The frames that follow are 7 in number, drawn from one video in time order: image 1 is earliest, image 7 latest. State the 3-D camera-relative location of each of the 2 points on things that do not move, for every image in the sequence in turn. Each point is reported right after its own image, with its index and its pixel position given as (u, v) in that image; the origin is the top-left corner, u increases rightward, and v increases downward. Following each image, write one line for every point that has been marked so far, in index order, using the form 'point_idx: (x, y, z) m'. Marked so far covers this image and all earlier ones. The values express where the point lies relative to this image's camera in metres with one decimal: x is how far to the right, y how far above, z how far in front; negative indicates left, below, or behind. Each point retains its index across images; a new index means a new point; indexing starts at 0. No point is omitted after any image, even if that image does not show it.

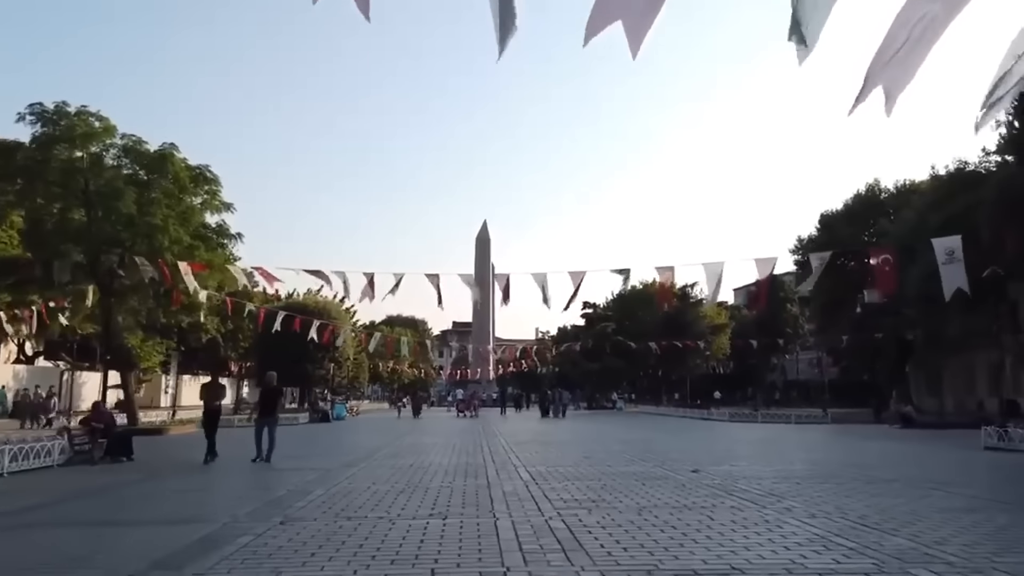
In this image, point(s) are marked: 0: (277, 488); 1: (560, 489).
0: (-2.8, -2.4, +11.2) m
1: (+0.5, -2.3, +10.9) m
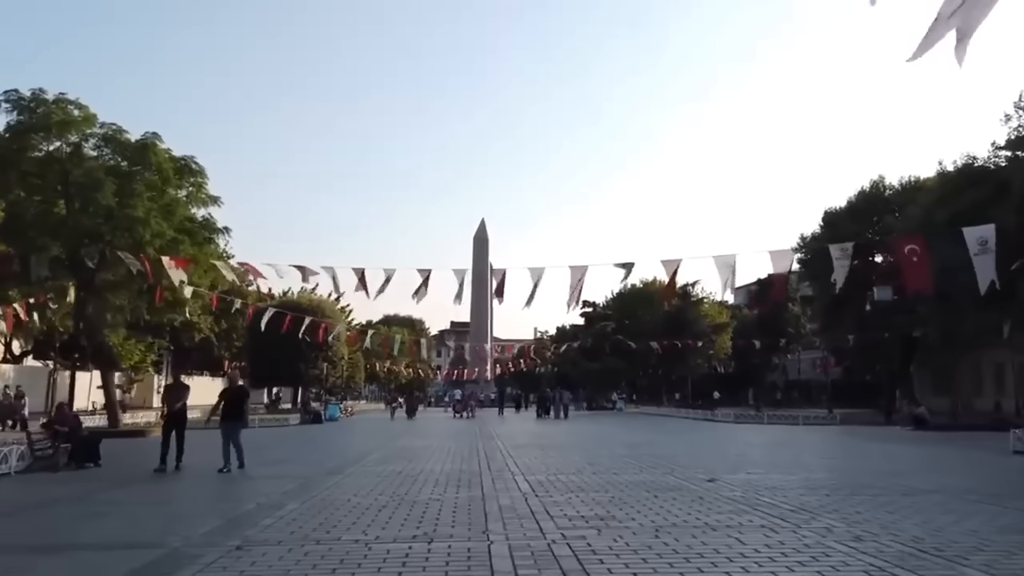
0: (-2.8, -2.3, +10.0) m
1: (+0.5, -2.2, +9.7) m
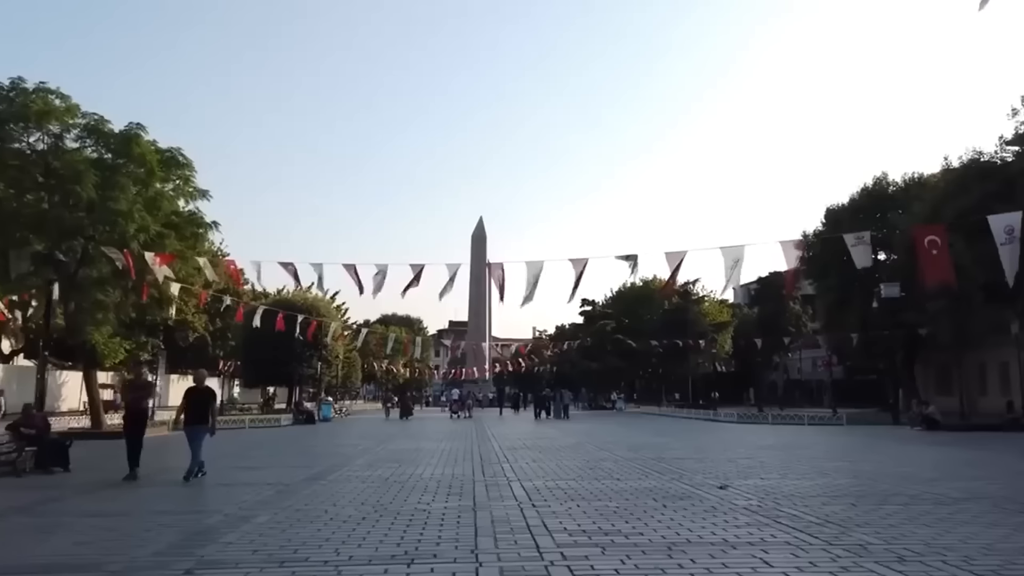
0: (-2.9, -2.2, +9.0) m
1: (+0.5, -2.1, +8.8) m
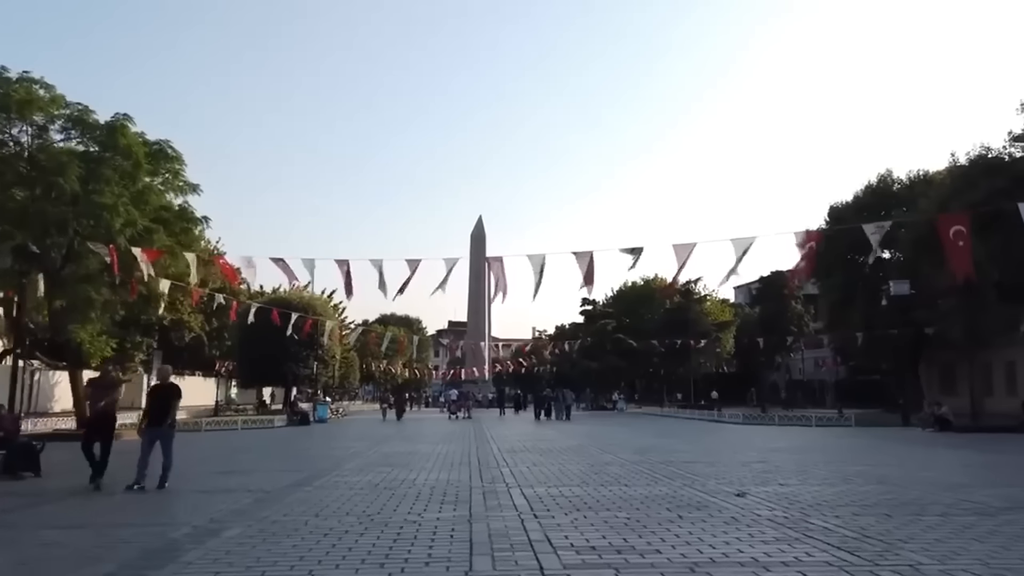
0: (-2.9, -2.1, +8.2) m
1: (+0.5, -2.0, +7.9) m
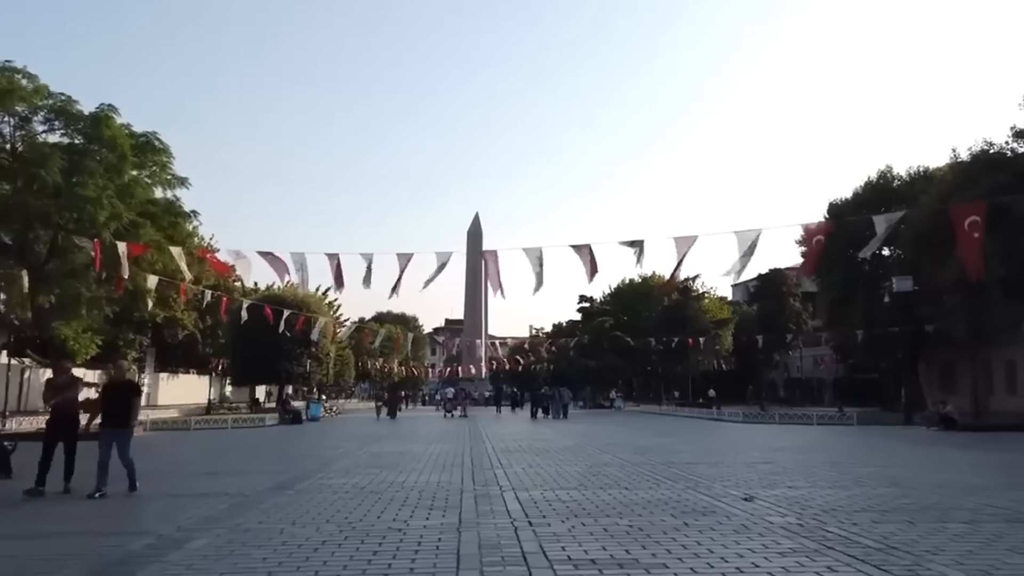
0: (-3.0, -2.0, +7.5) m
1: (+0.4, -1.9, +7.2) m
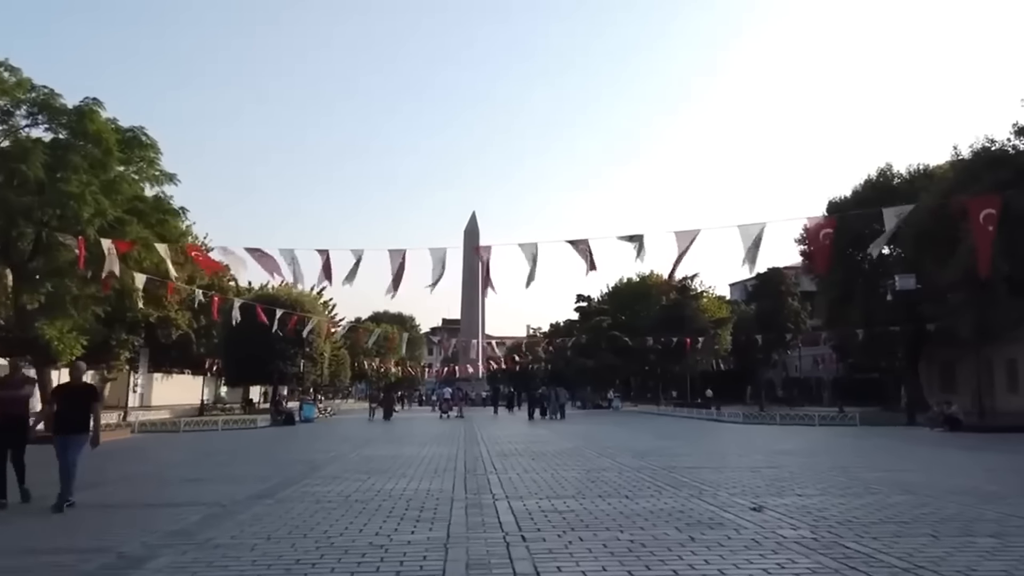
0: (-3.0, -1.9, +6.9) m
1: (+0.3, -1.9, +6.6) m
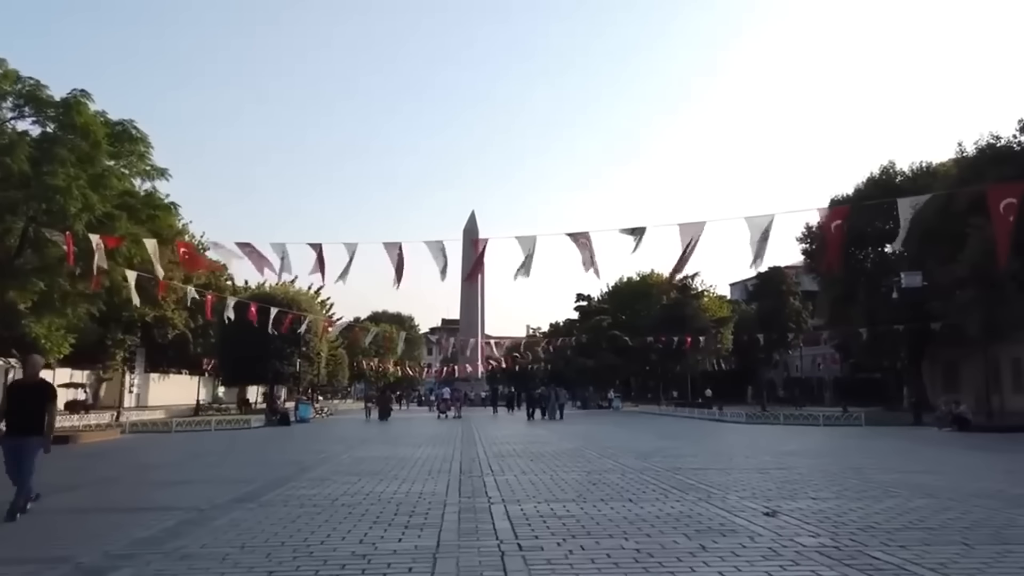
0: (-3.0, -1.8, +6.3) m
1: (+0.3, -1.8, +6.0) m
